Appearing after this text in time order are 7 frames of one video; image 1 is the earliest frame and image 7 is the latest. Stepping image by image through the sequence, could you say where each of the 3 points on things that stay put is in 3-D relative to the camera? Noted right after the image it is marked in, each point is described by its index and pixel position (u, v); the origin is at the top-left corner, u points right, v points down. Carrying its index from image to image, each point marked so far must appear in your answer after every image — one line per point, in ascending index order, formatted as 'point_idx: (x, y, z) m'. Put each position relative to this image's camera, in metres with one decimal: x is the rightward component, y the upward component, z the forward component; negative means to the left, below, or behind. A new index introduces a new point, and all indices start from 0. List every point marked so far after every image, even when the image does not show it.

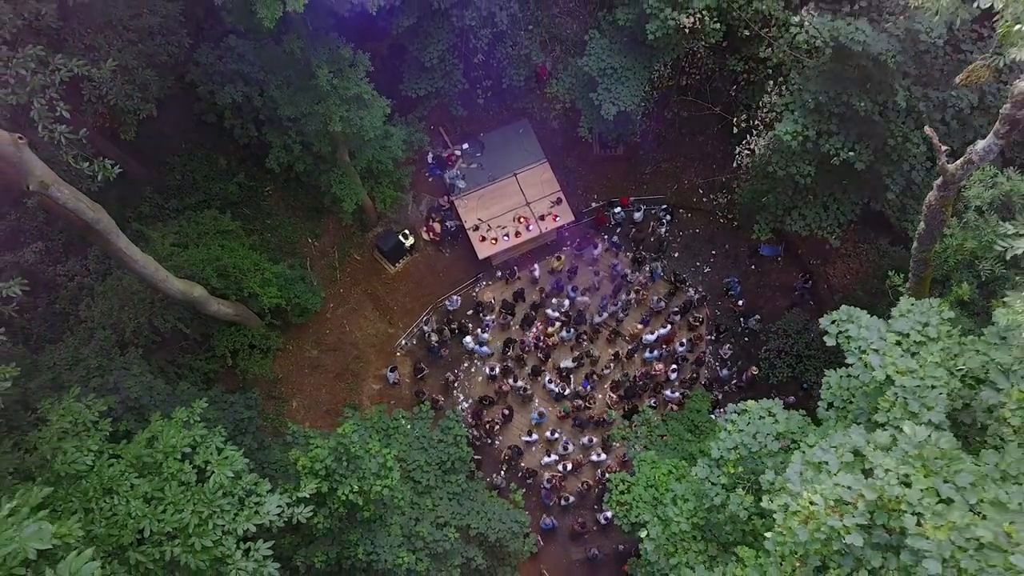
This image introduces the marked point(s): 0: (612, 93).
0: (+1.2, +2.4, +10.1) m
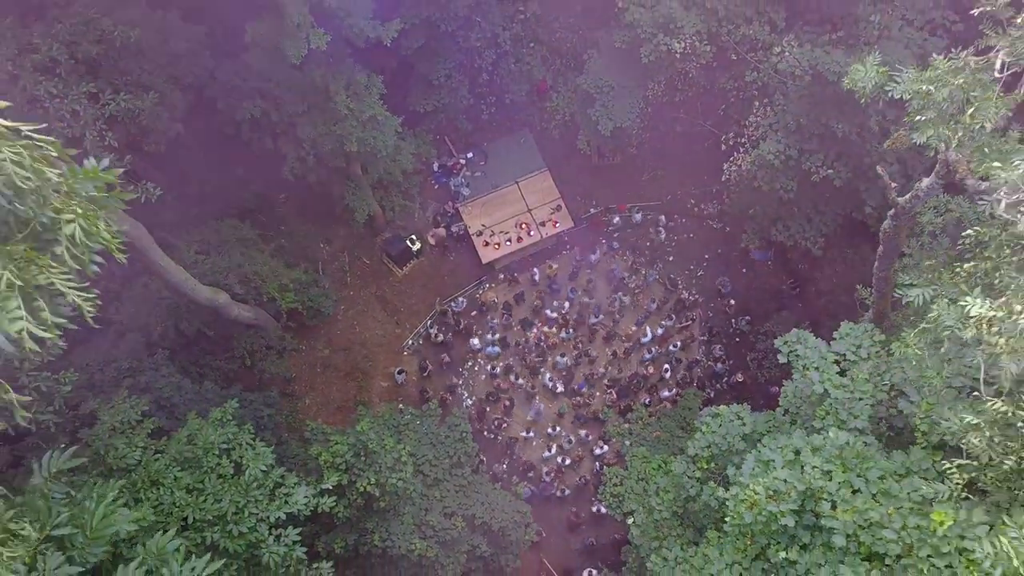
0: (+1.2, +2.3, +10.8) m
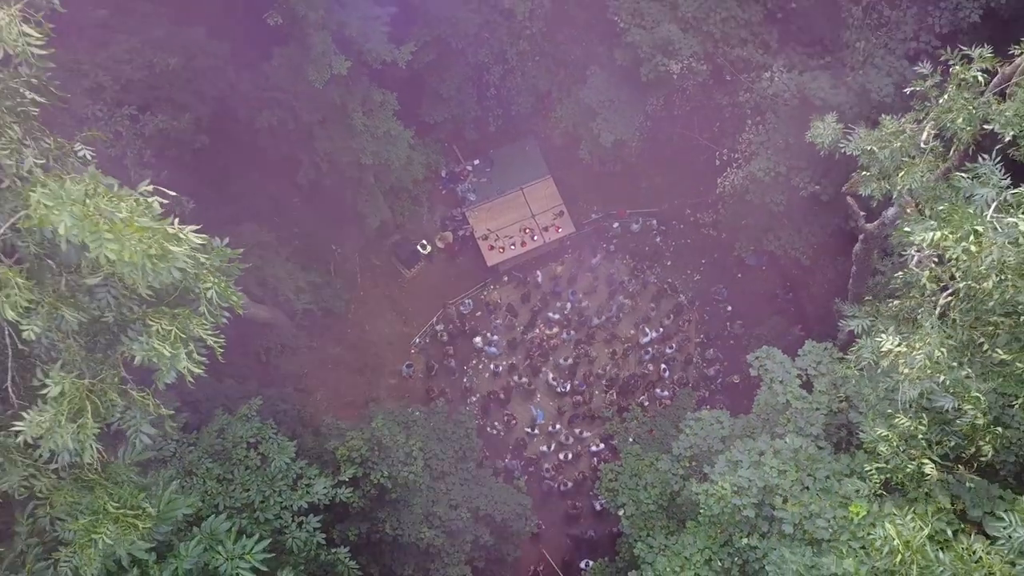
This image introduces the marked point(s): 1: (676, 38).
0: (+1.3, +2.2, +11.4) m
1: (+2.0, +3.0, +10.1) m
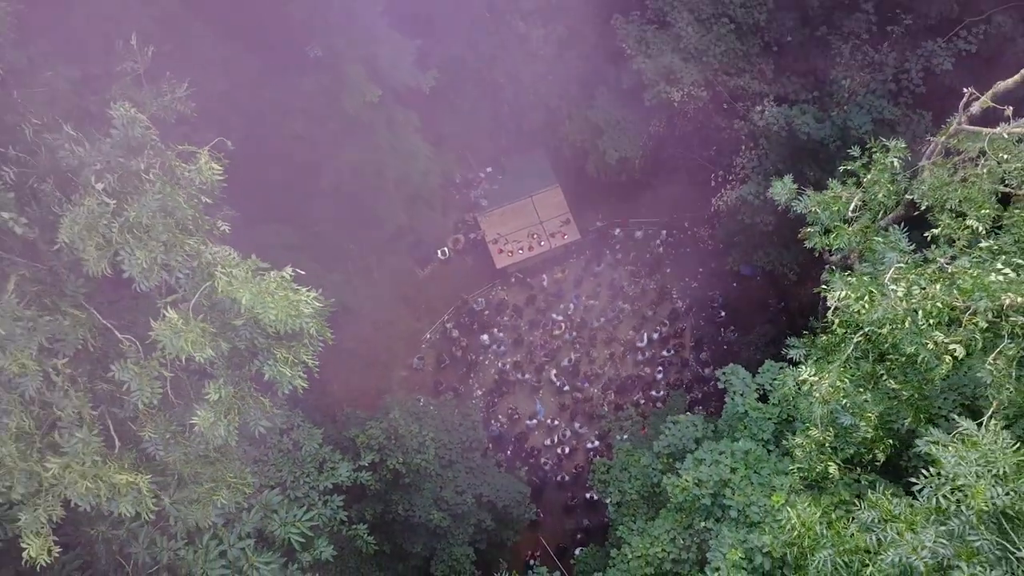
0: (+1.5, +2.1, +12.3) m
1: (+2.2, +2.9, +11.0) m
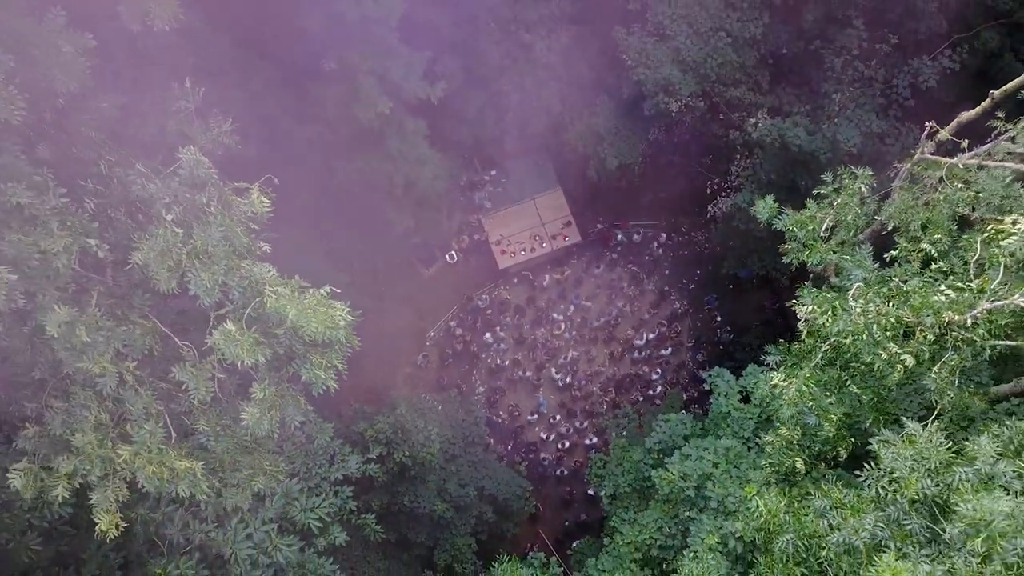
0: (+1.5, +2.1, +12.7) m
1: (+2.2, +2.8, +11.4) m
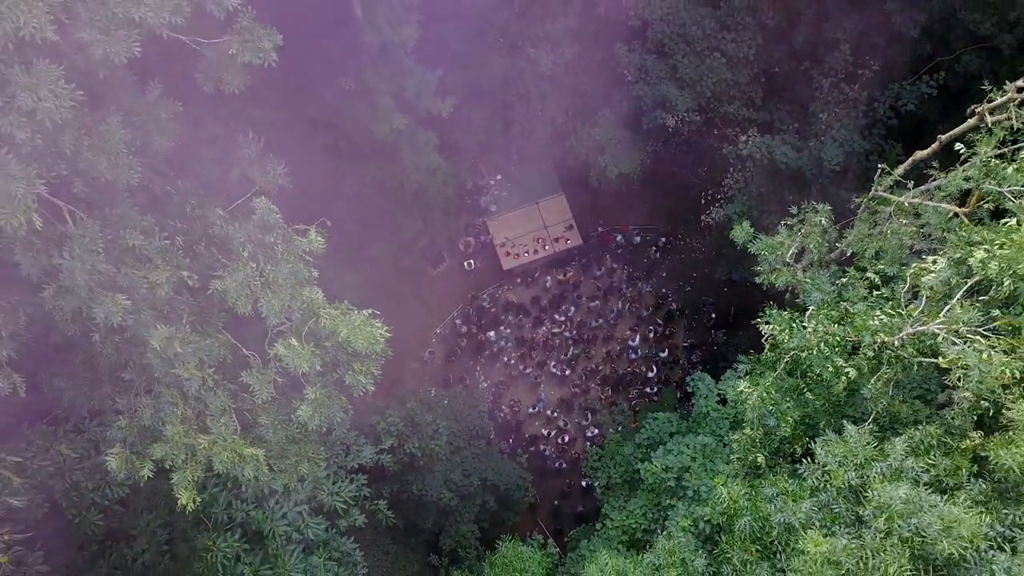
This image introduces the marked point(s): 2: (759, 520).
0: (+1.6, +2.0, +13.4) m
1: (+2.3, +2.8, +12.1) m
2: (+1.4, -1.4, +4.9) m
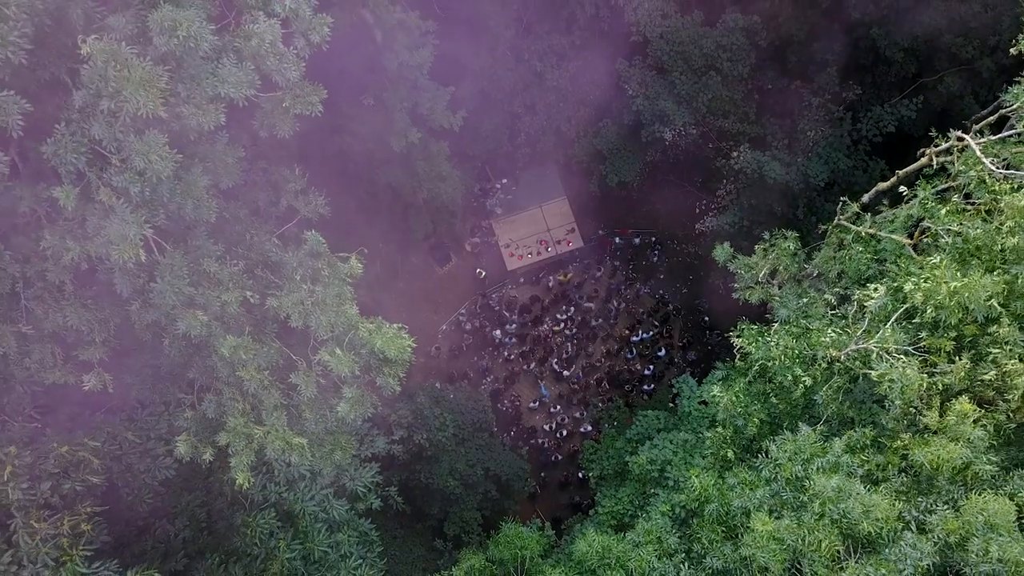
0: (+1.7, +2.0, +14.1) m
1: (+2.4, +2.7, +12.8) m
2: (+1.5, -1.5, +5.7) m
